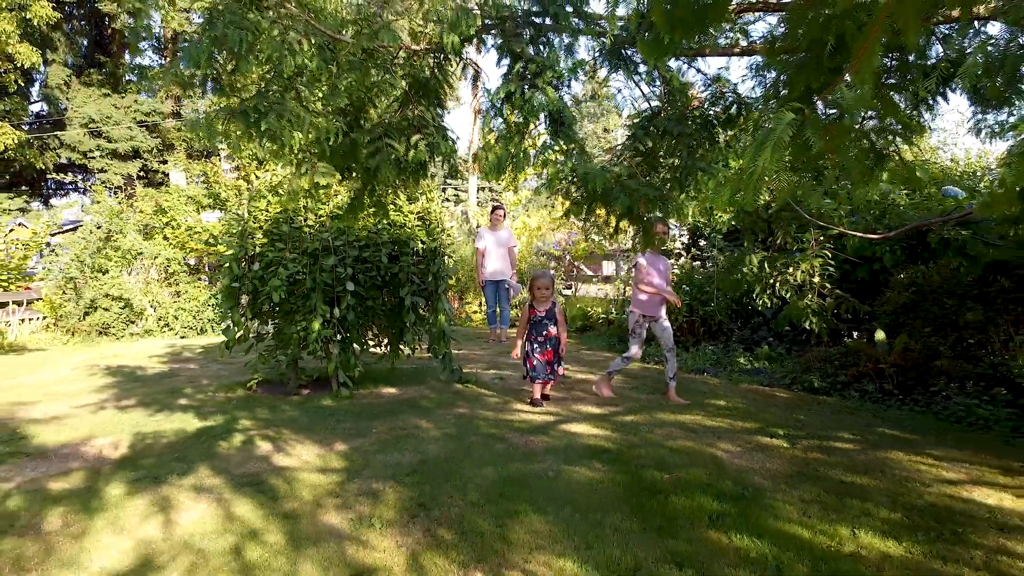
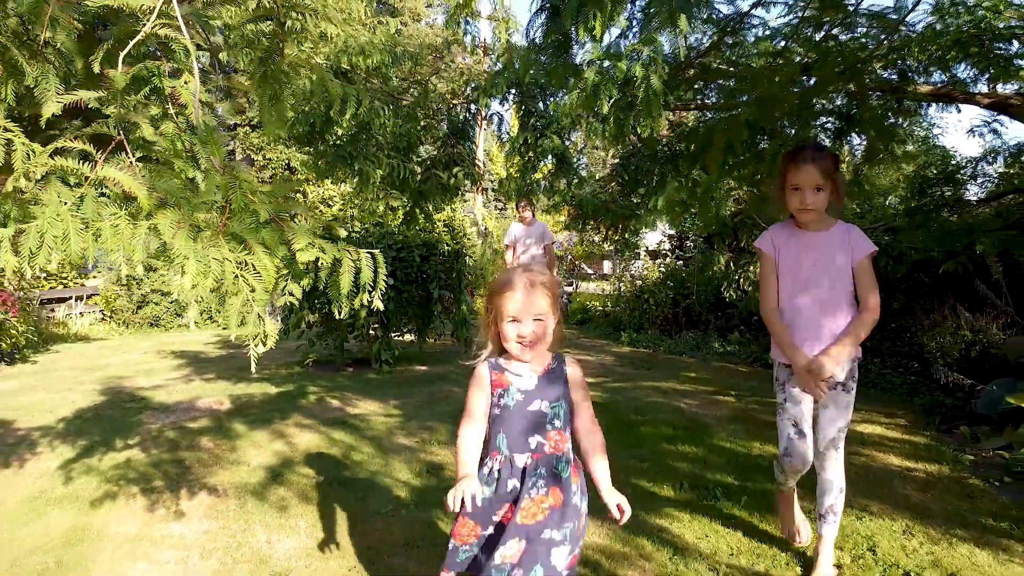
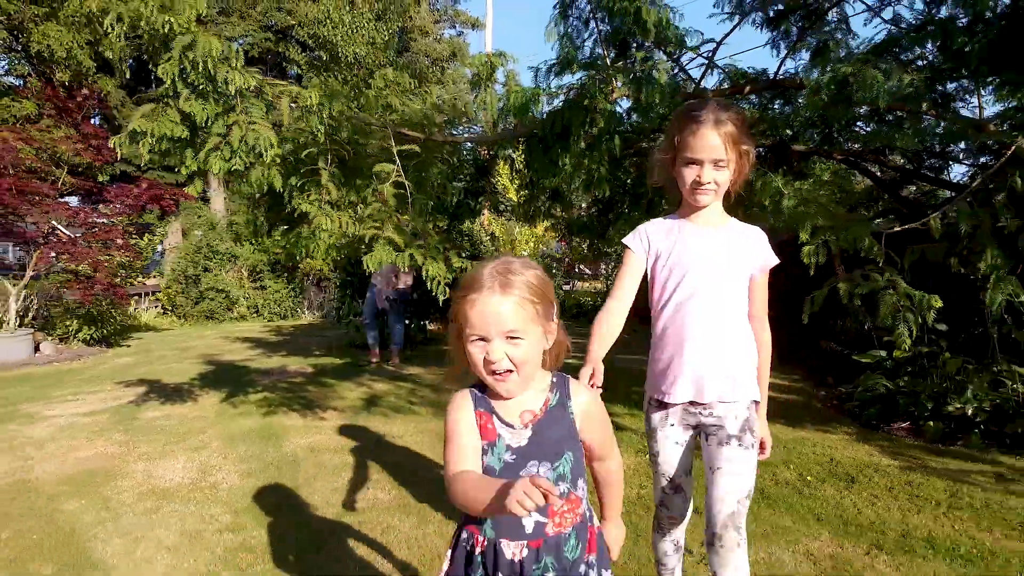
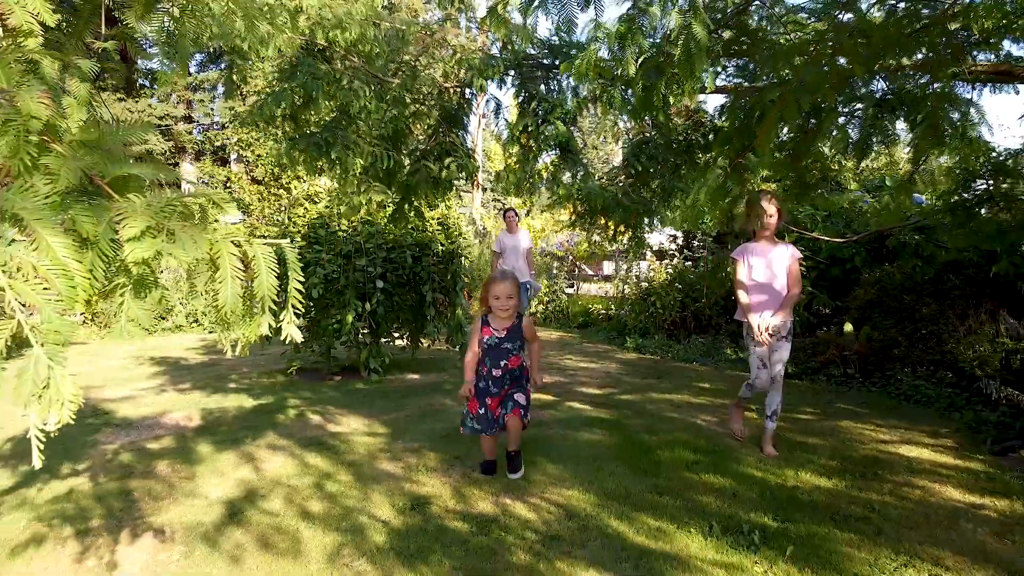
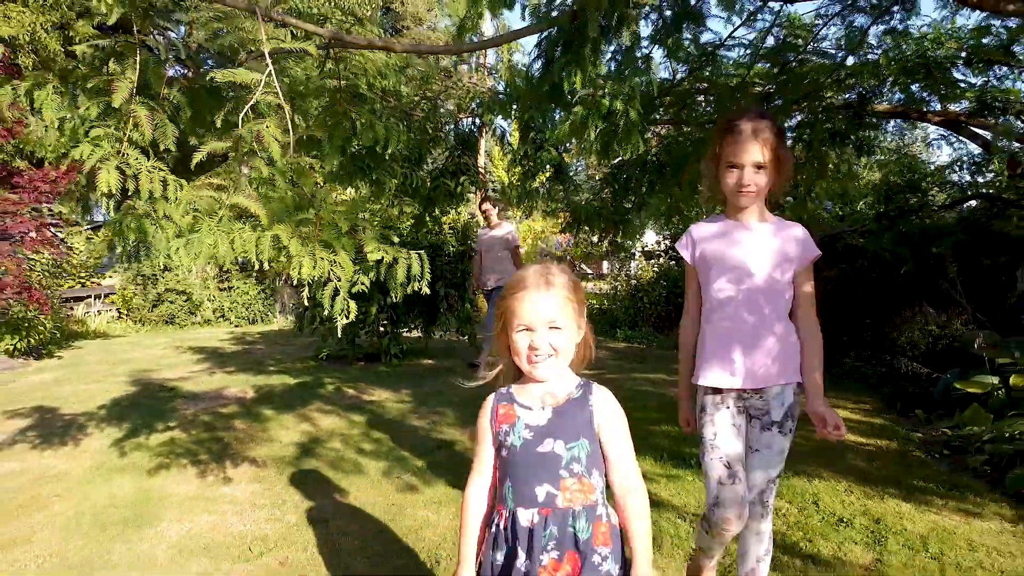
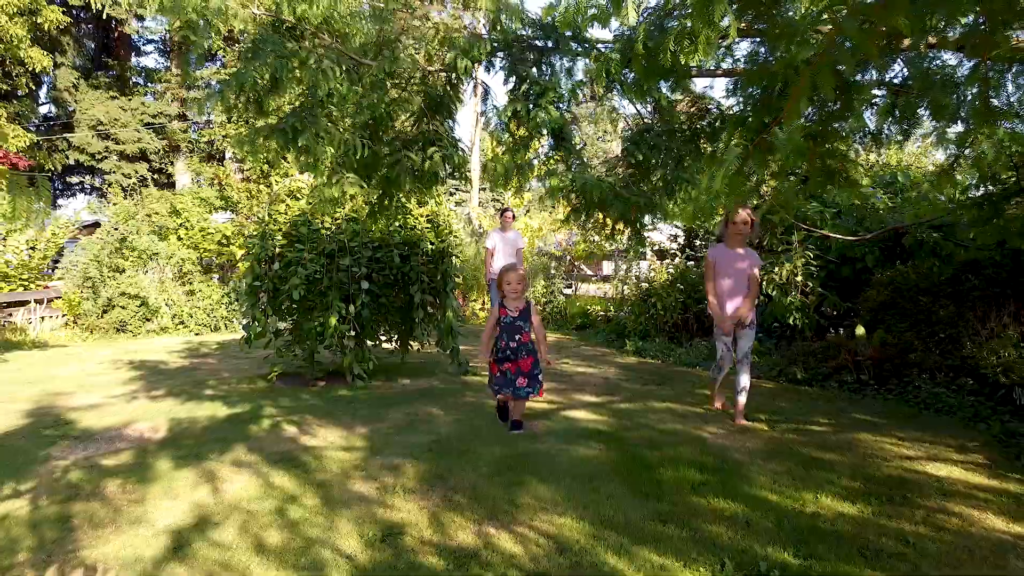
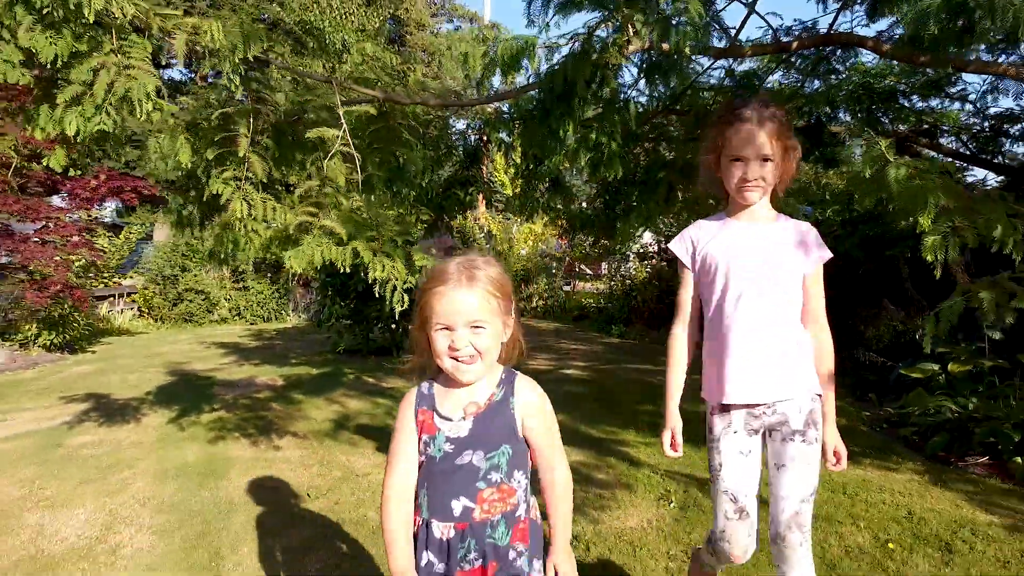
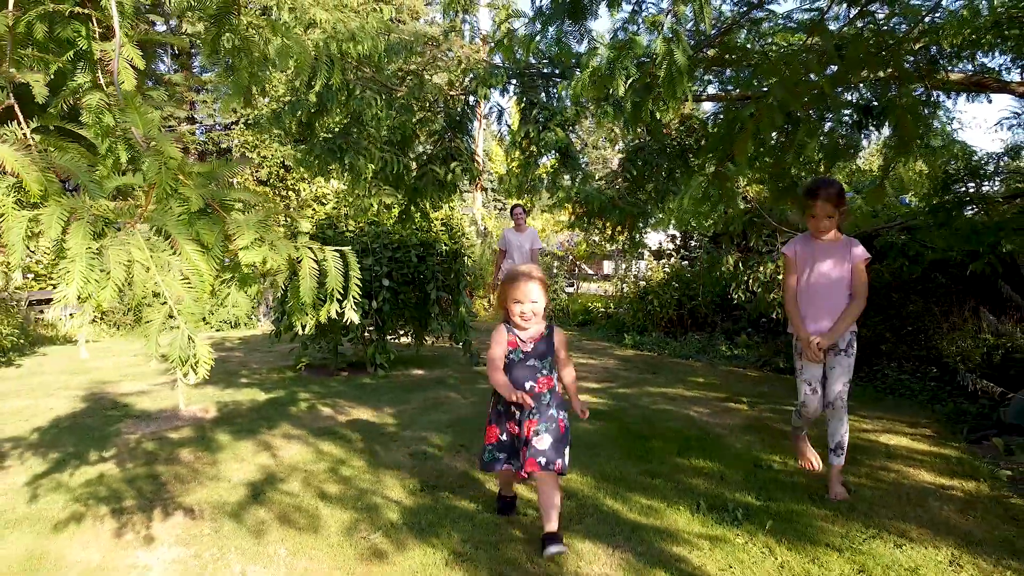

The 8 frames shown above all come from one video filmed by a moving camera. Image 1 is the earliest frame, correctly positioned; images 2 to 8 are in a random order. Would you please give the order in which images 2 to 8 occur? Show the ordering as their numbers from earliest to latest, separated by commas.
6, 4, 8, 2, 5, 7, 3
